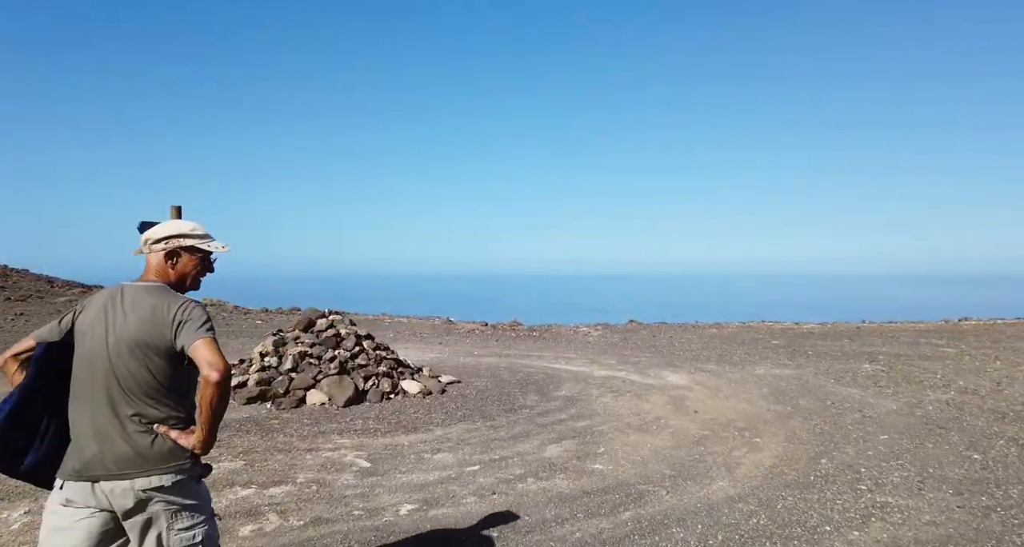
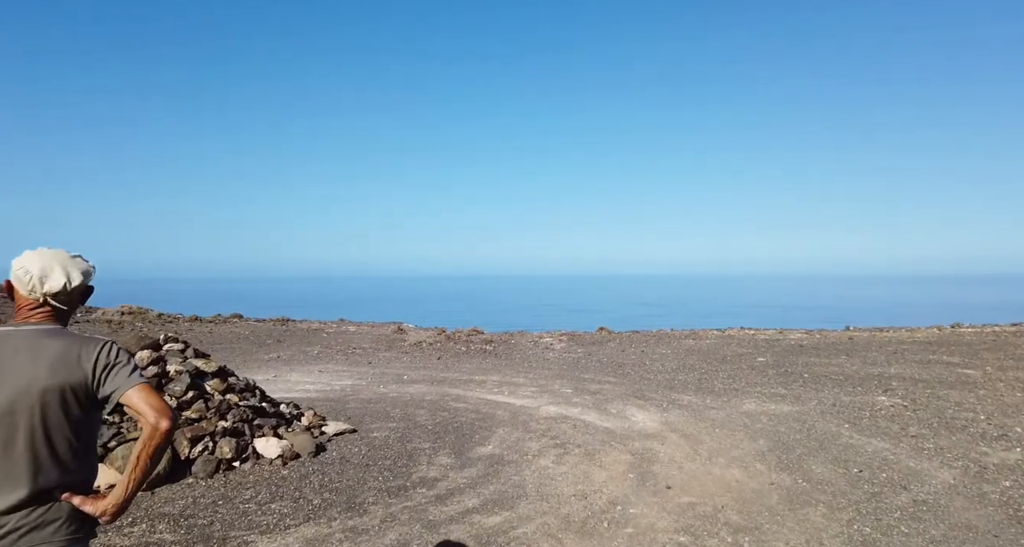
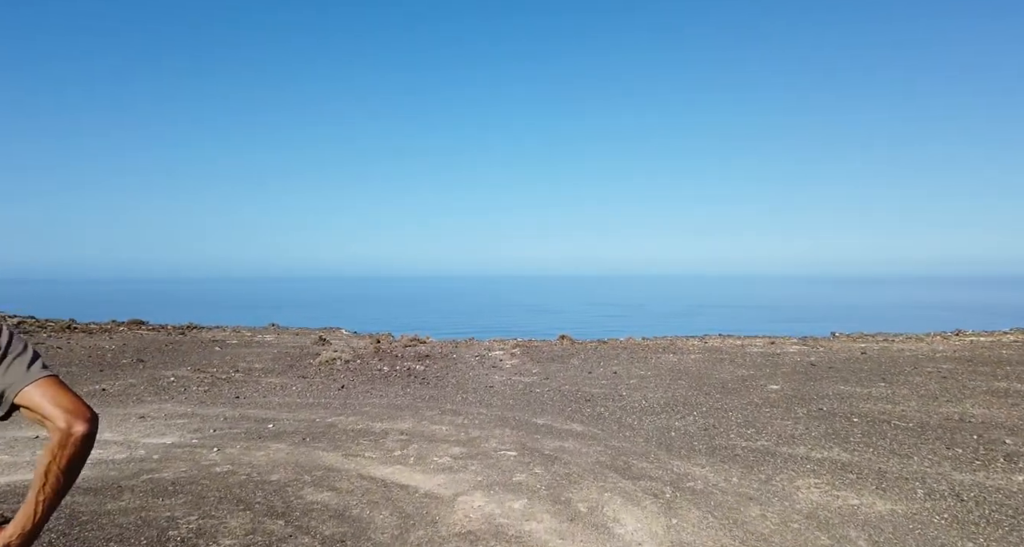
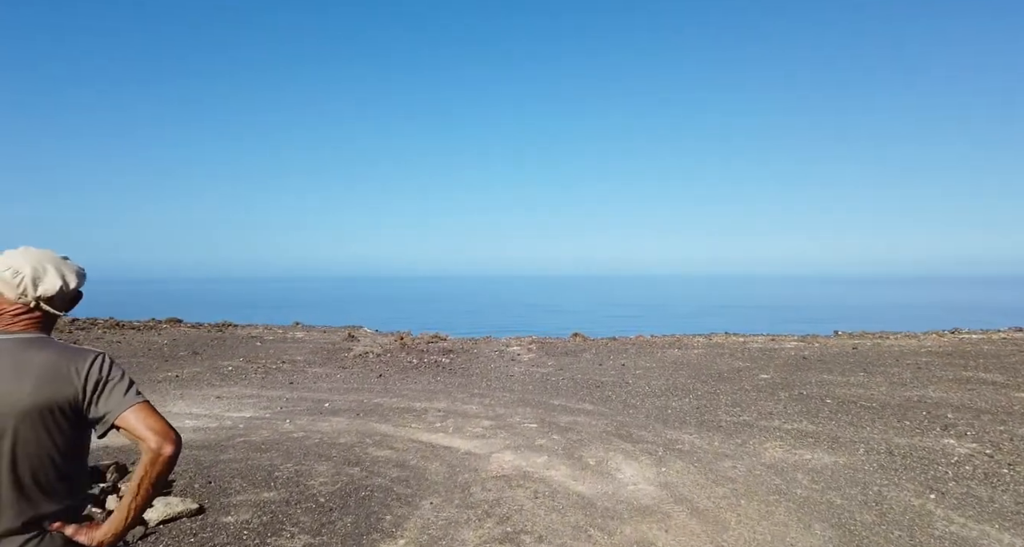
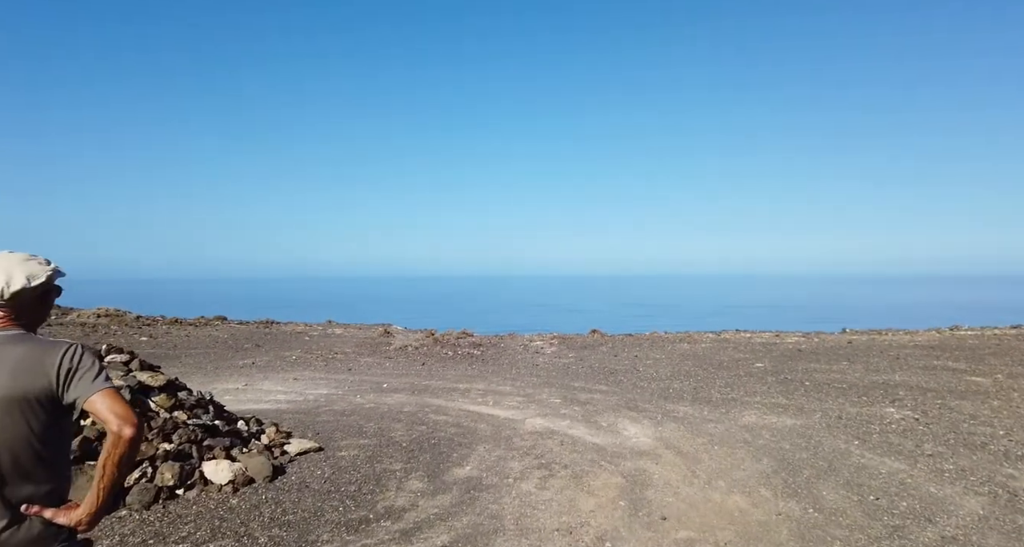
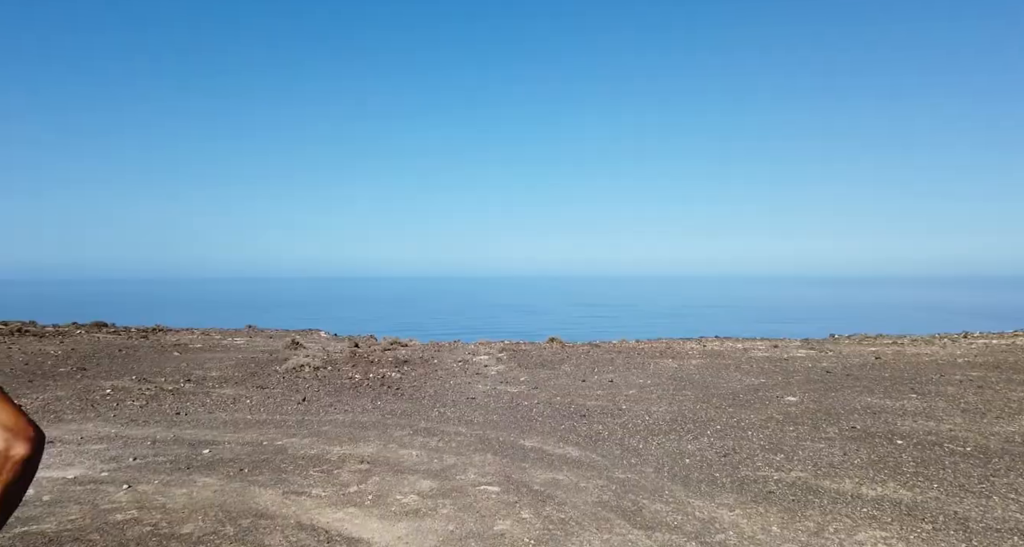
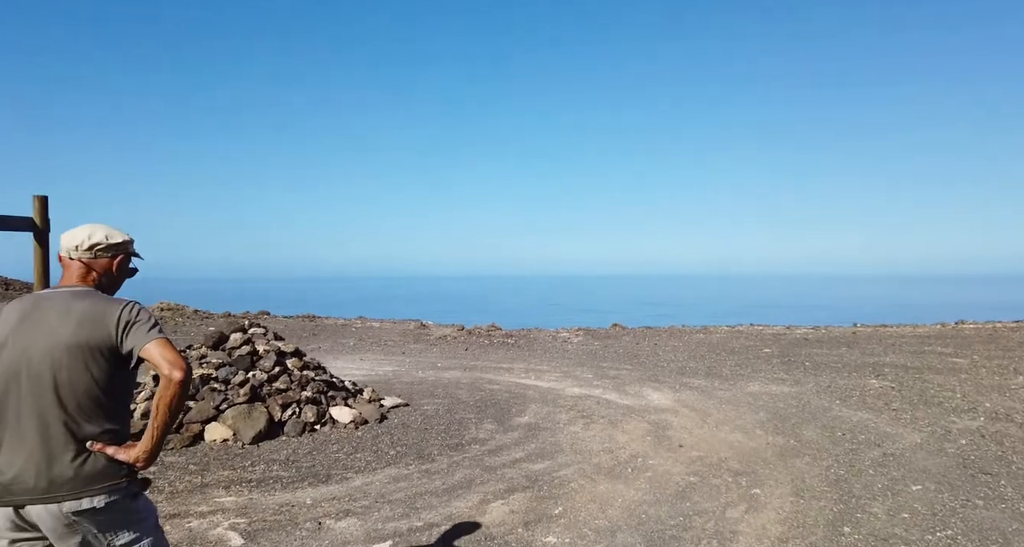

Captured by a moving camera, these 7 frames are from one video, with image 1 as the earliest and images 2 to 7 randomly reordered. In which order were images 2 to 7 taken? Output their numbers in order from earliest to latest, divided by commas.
7, 2, 5, 4, 3, 6
